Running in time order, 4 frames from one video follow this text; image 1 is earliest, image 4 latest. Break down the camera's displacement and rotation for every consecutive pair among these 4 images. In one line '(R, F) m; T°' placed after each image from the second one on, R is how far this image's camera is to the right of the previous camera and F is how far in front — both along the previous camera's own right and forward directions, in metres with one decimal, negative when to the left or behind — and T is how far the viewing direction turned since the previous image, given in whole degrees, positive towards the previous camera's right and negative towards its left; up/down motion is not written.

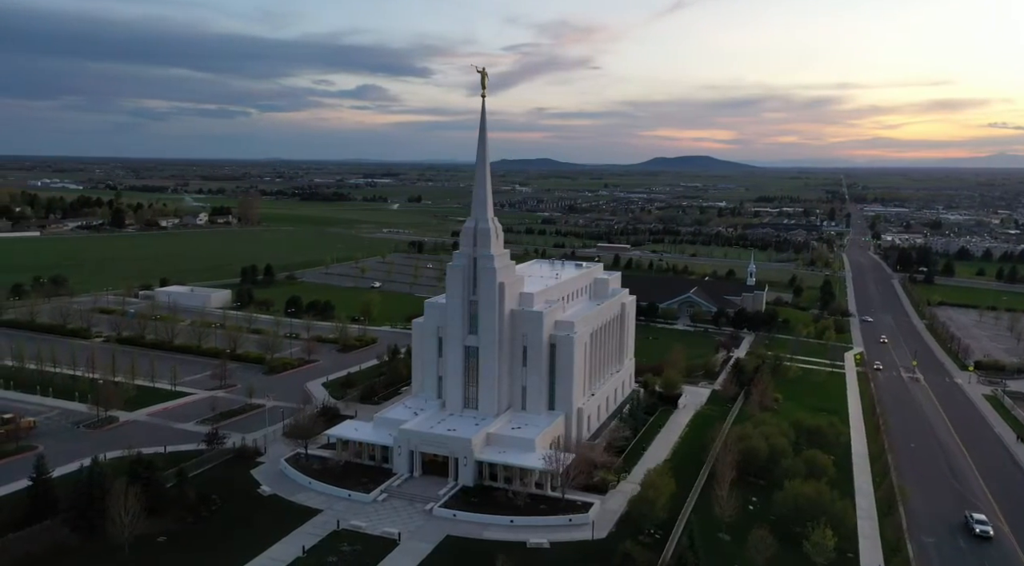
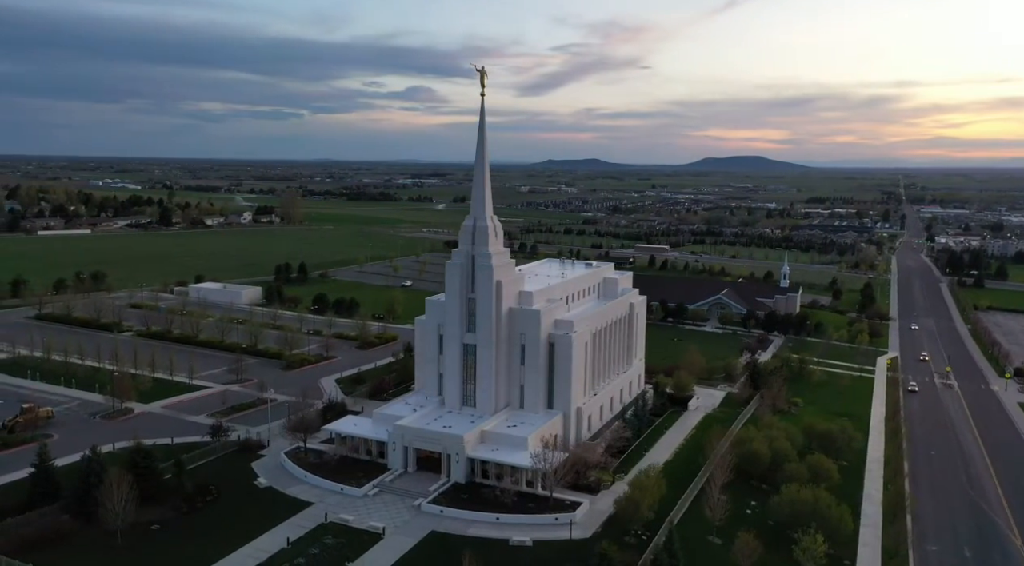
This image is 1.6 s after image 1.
(+2.7, 0.0) m; -4°
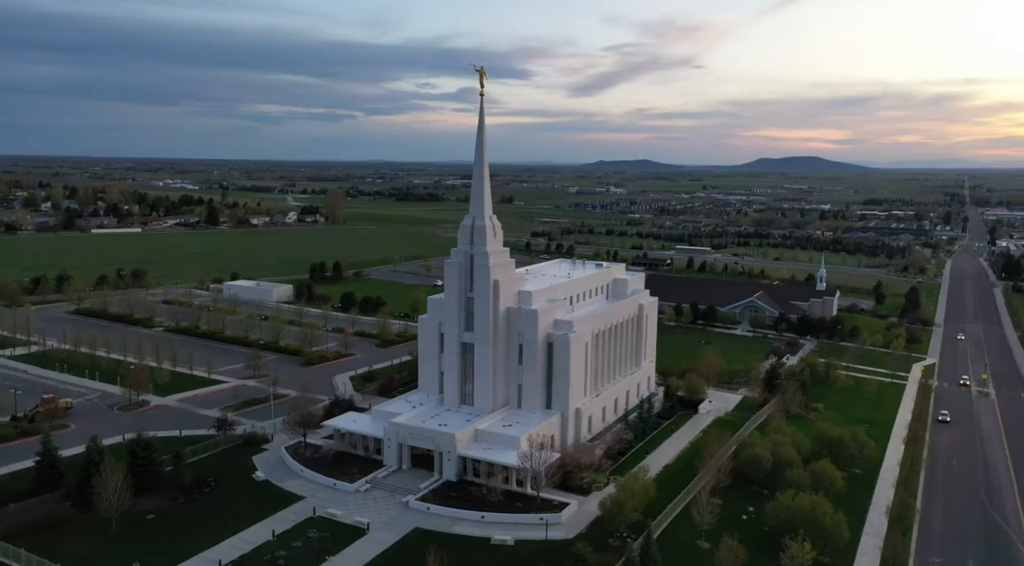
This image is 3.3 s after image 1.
(+2.8, +0.1) m; -4°
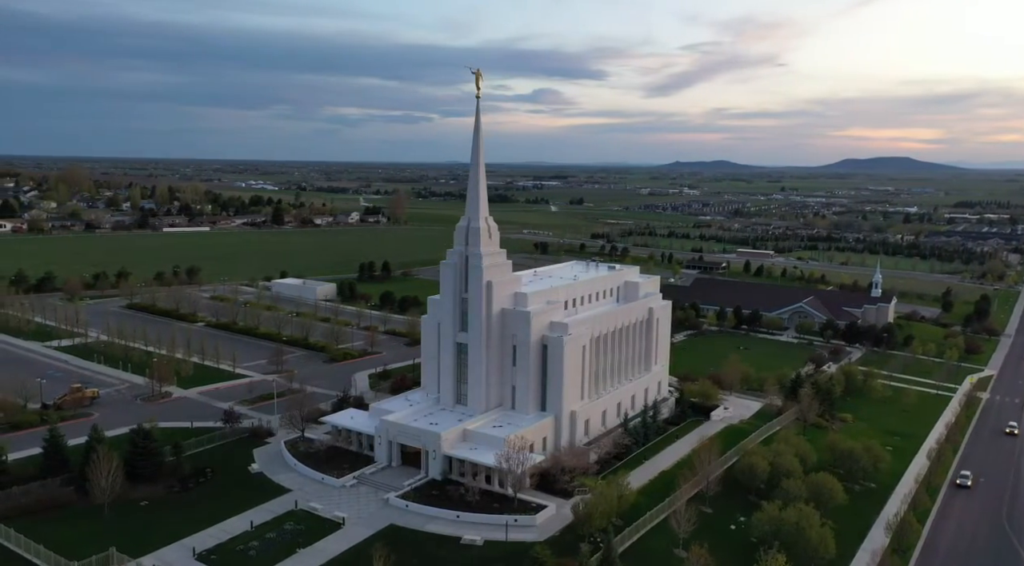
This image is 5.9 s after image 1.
(+4.3, +0.2) m; -6°
